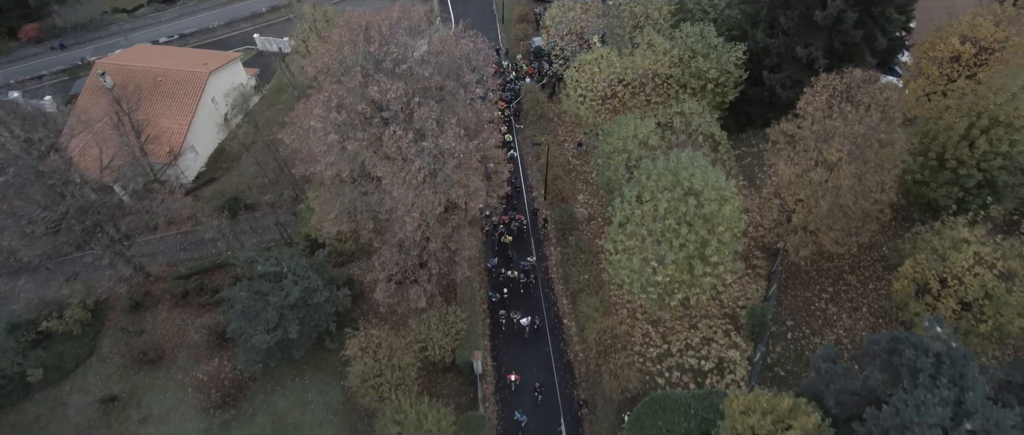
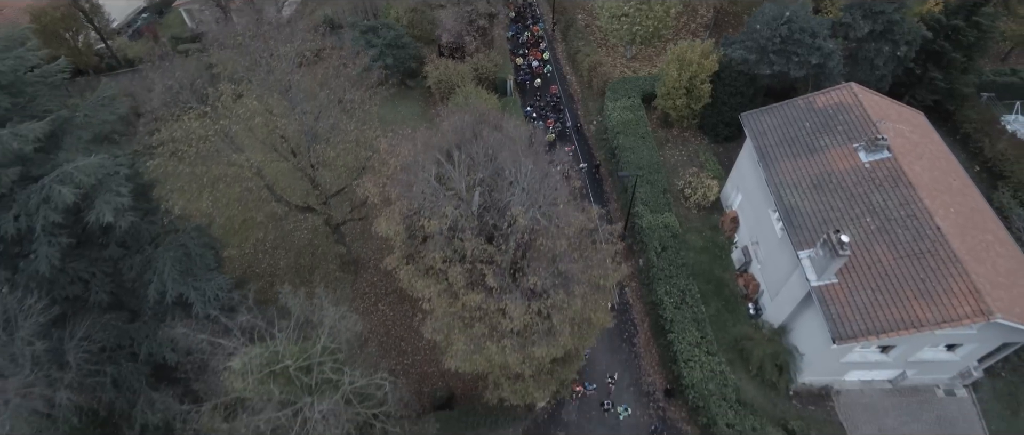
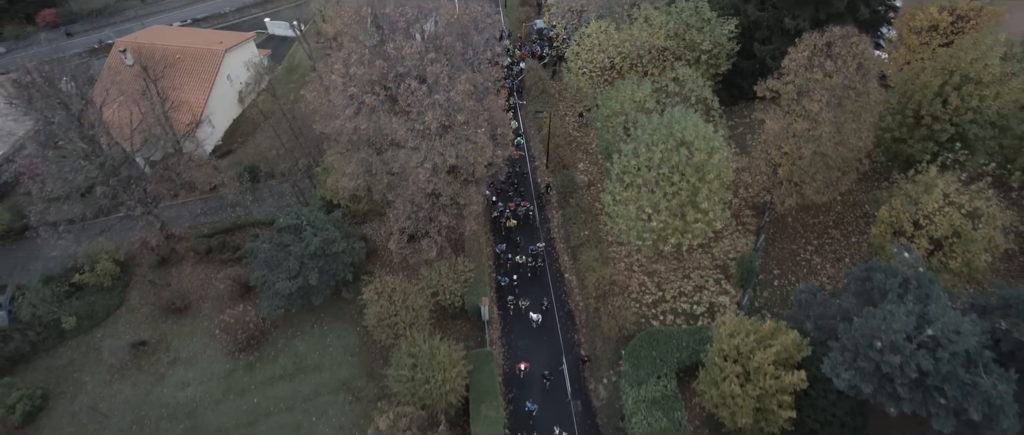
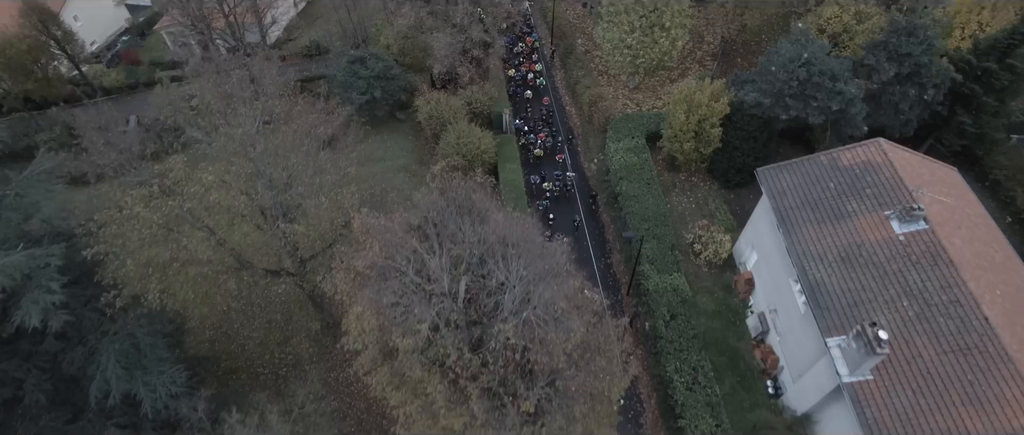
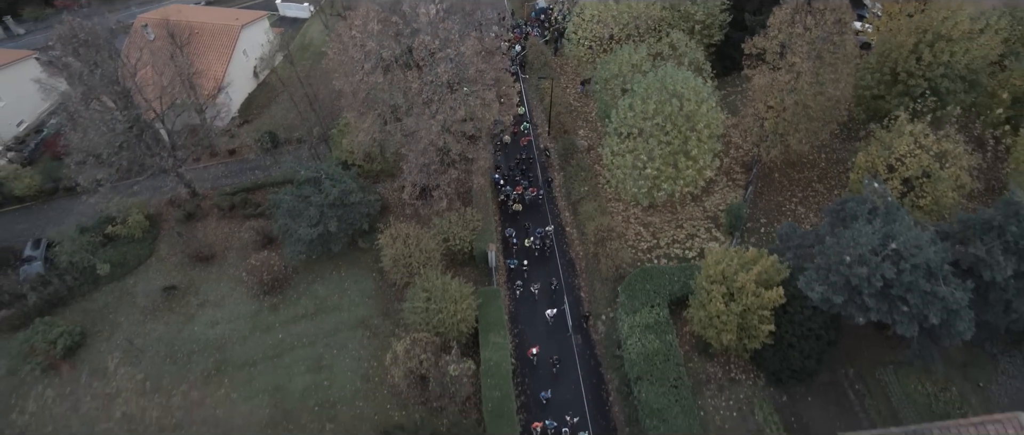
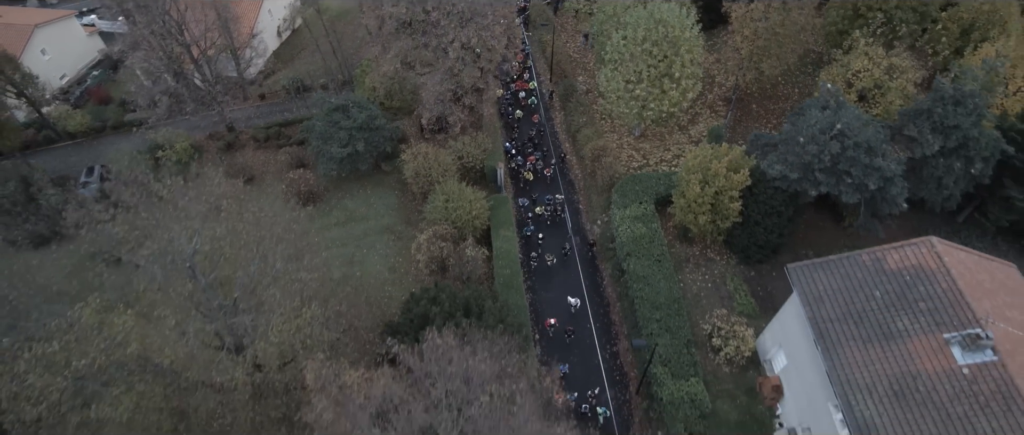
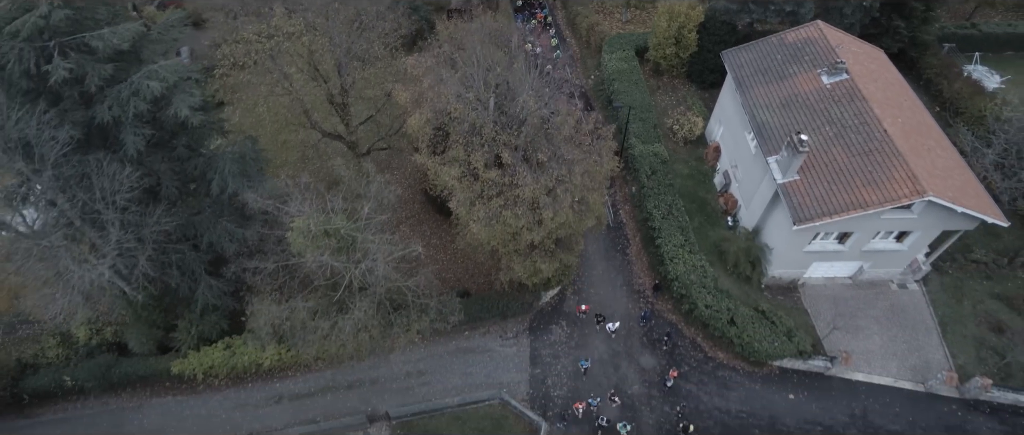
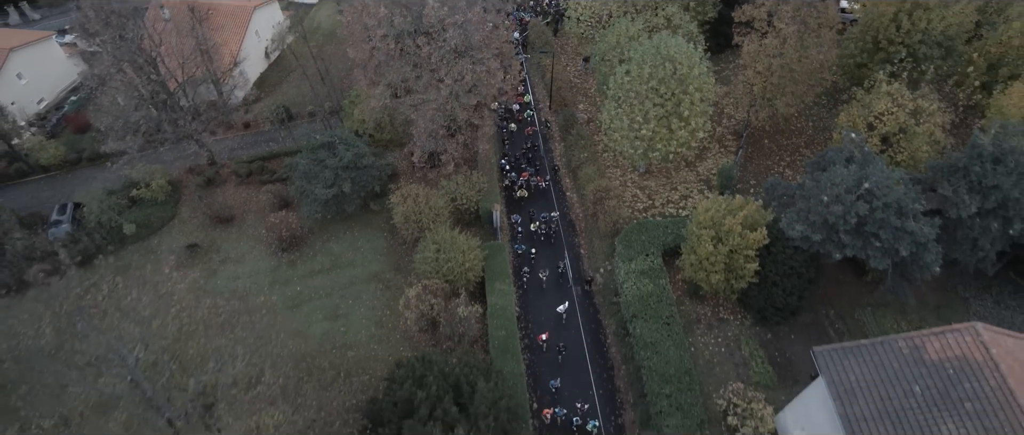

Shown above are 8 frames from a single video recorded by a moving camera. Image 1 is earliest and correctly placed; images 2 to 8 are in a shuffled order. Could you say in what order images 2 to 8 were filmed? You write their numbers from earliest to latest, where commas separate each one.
3, 5, 8, 6, 4, 2, 7
